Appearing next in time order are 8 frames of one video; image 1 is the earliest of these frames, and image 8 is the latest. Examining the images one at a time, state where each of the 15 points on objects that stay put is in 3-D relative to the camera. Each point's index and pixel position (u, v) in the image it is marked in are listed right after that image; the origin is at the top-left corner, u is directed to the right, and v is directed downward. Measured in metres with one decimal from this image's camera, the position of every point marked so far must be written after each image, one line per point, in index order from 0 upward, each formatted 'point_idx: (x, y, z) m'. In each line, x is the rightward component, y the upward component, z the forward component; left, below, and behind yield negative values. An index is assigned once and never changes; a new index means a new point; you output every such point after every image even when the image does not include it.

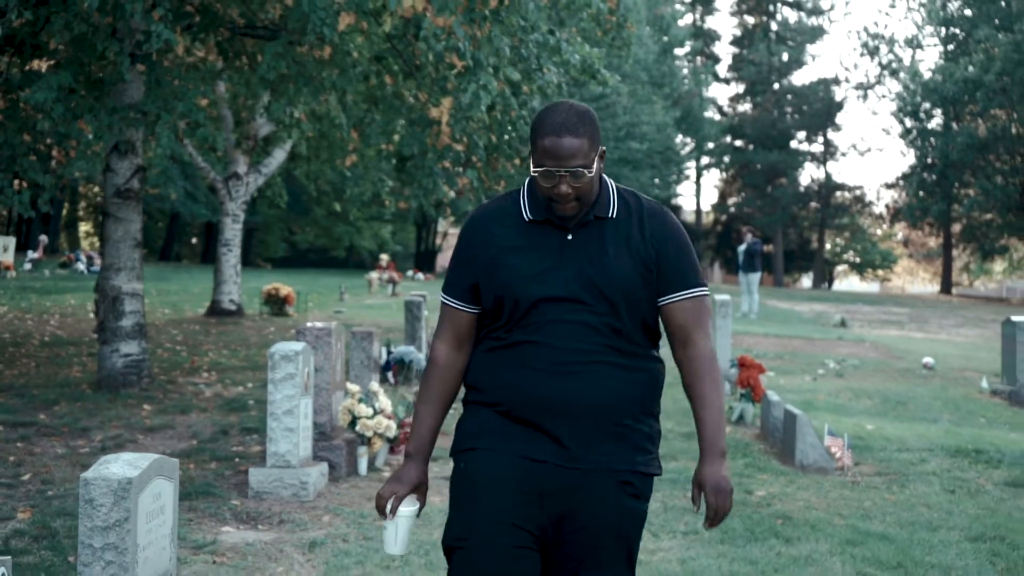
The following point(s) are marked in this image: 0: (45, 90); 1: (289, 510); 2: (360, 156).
0: (-4.2, +1.8, +11.9) m
1: (-1.6, -1.6, +9.6) m
2: (-2.1, +1.9, +18.4) m
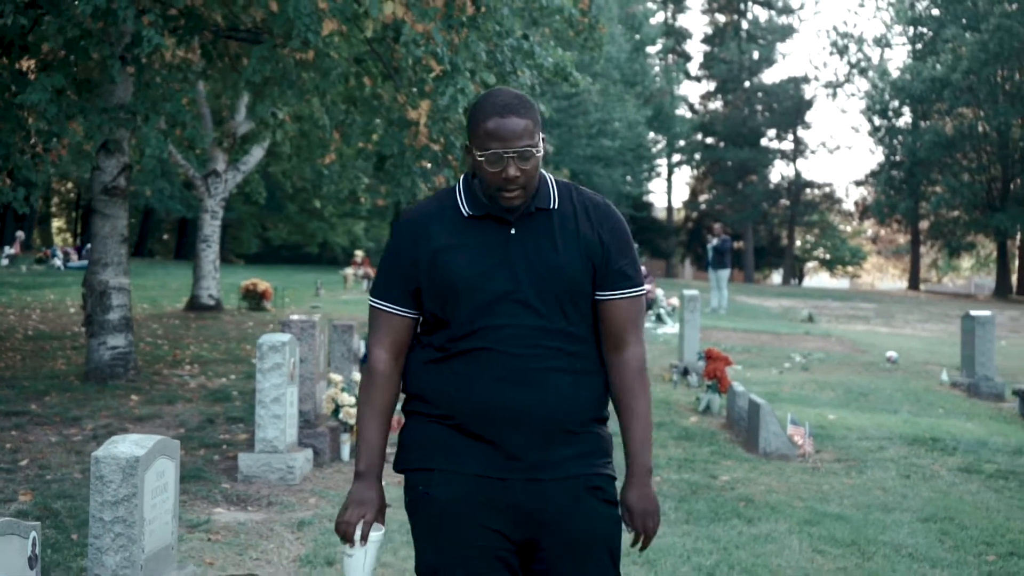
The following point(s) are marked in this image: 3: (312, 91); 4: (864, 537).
0: (-4.4, +1.8, +12.3) m
1: (-1.8, -1.6, +10.2) m
2: (-2.5, +1.9, +18.9) m
3: (-2.2, +2.2, +14.6) m
4: (+2.7, -1.9, +10.1) m
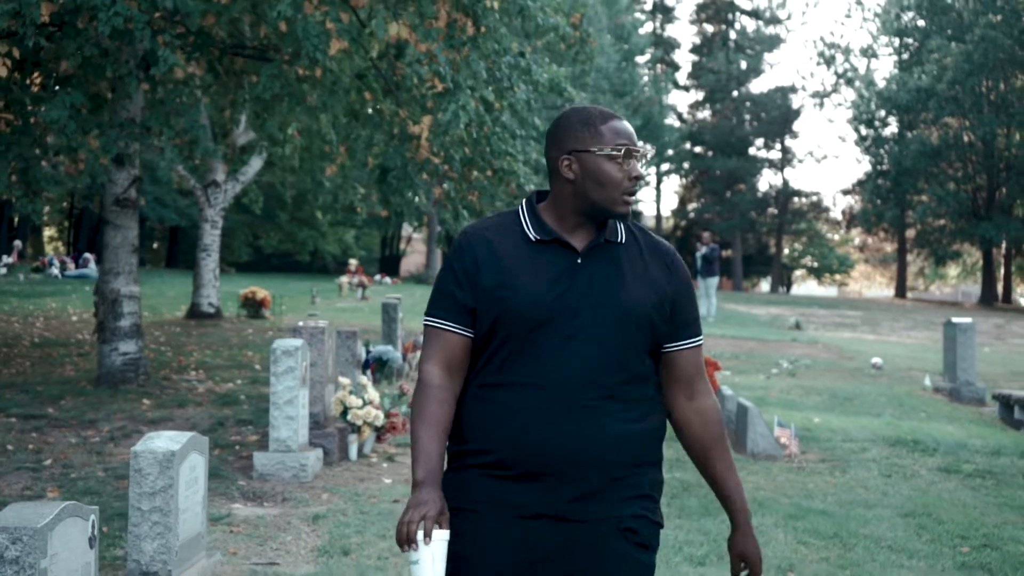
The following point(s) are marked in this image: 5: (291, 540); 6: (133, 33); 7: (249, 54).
0: (-4.4, +1.8, +12.9) m
1: (-1.8, -1.6, +10.7) m
2: (-2.6, +1.8, +19.5) m
3: (-2.3, +2.1, +15.2) m
4: (+2.7, -2.0, +10.7) m
5: (-1.6, -1.8, +9.2) m
6: (-3.6, +2.4, +12.8) m
7: (-3.1, +2.8, +15.6) m
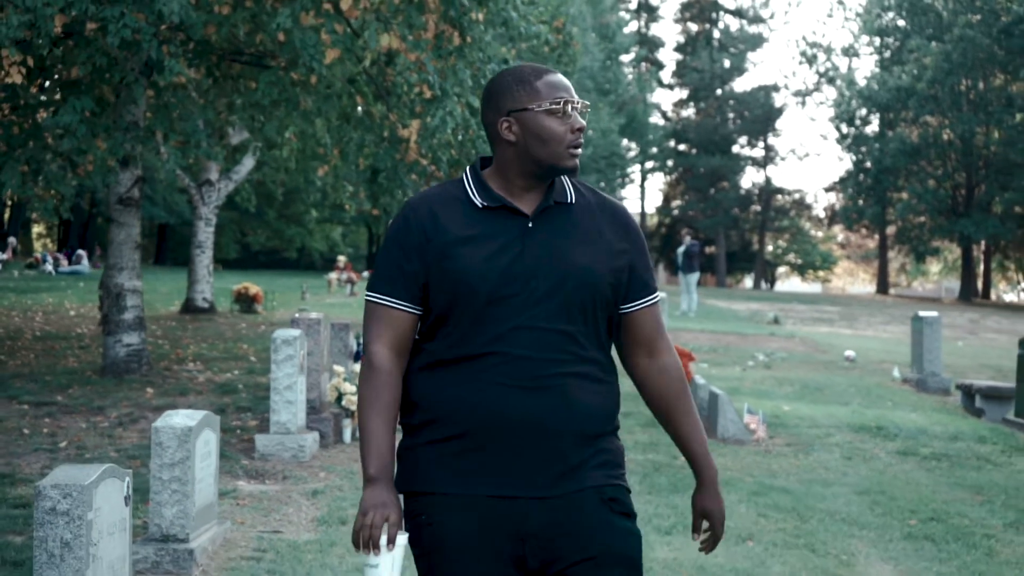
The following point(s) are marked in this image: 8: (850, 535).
0: (-4.6, +1.8, +13.7) m
1: (-1.9, -1.6, +11.6) m
2: (-2.8, +1.9, +20.3) m
3: (-2.4, +2.2, +16.0) m
4: (+2.6, -1.9, +11.6) m
5: (-1.7, -1.7, +10.1) m
6: (-3.8, +2.5, +13.6) m
7: (-3.3, +2.8, +16.4) m
8: (+2.7, -2.0, +10.6) m
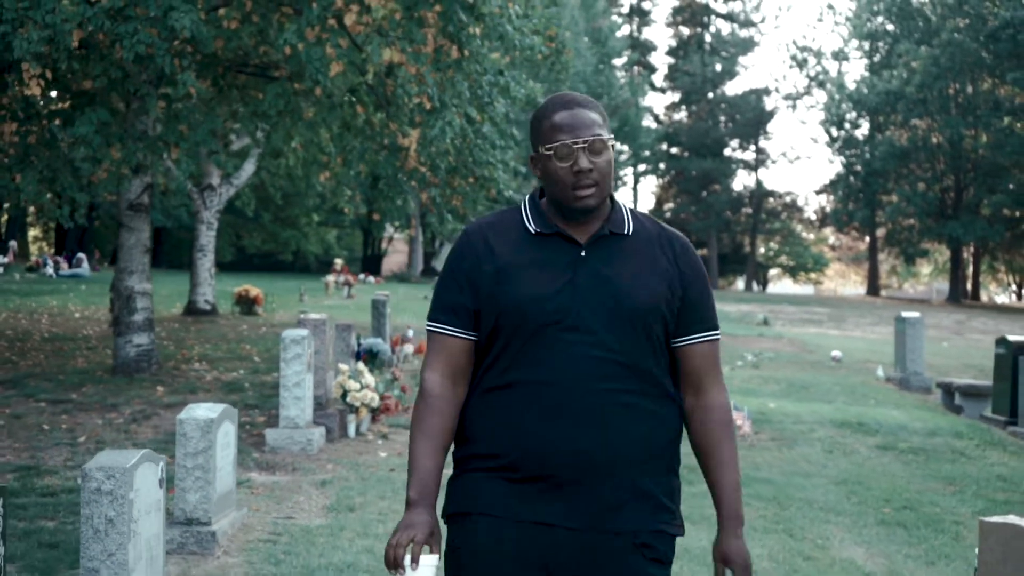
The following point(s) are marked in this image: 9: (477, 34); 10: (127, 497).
0: (-4.6, +1.8, +14.4) m
1: (-2.0, -1.6, +12.2) m
2: (-2.9, +1.9, +21.0) m
3: (-2.5, +2.1, +16.7) m
4: (+2.5, -1.9, +12.3) m
5: (-1.7, -1.7, +10.7) m
6: (-3.8, +2.5, +14.3) m
7: (-3.4, +2.8, +17.1) m
8: (+2.7, -2.0, +11.3) m
9: (-0.4, +2.9, +14.8) m
10: (-2.0, -1.1, +6.7) m
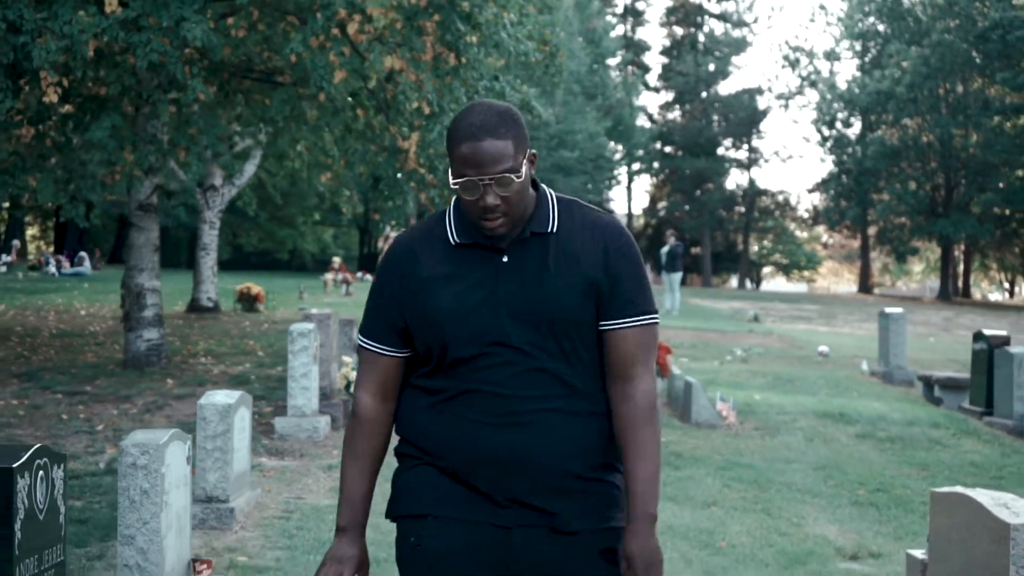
0: (-4.7, +1.8, +15.1) m
1: (-2.0, -1.6, +12.9) m
2: (-2.9, +1.9, +21.7) m
3: (-2.6, +2.2, +17.4) m
4: (+2.5, -1.9, +13.0) m
5: (-1.7, -1.7, +11.4) m
6: (-3.9, +2.5, +15.0) m
7: (-3.4, +2.9, +17.8) m
8: (+2.6, -1.9, +12.0) m
9: (-0.5, +2.9, +15.6) m
10: (-2.0, -1.0, +7.4) m
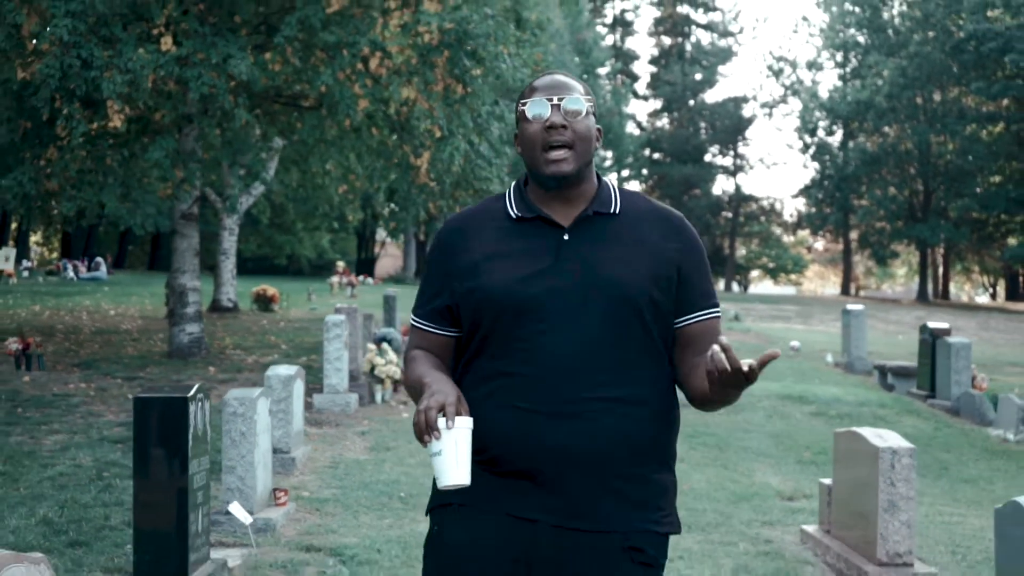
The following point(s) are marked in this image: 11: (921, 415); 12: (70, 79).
0: (-4.7, +1.8, +17.5) m
1: (-2.0, -1.5, +15.4) m
2: (-3.0, +1.9, +24.1) m
3: (-2.6, +2.2, +19.9) m
4: (+2.5, -1.8, +15.5) m
5: (-1.7, -1.6, +13.9) m
6: (-3.9, +2.5, +17.4) m
7: (-3.5, +2.9, +20.2) m
8: (+2.7, -1.9, +14.5) m
9: (-0.5, +2.9, +18.0) m
10: (-1.9, -1.0, +9.9) m
11: (+6.2, -1.9, +19.9) m
12: (-5.6, +2.7, +16.8) m
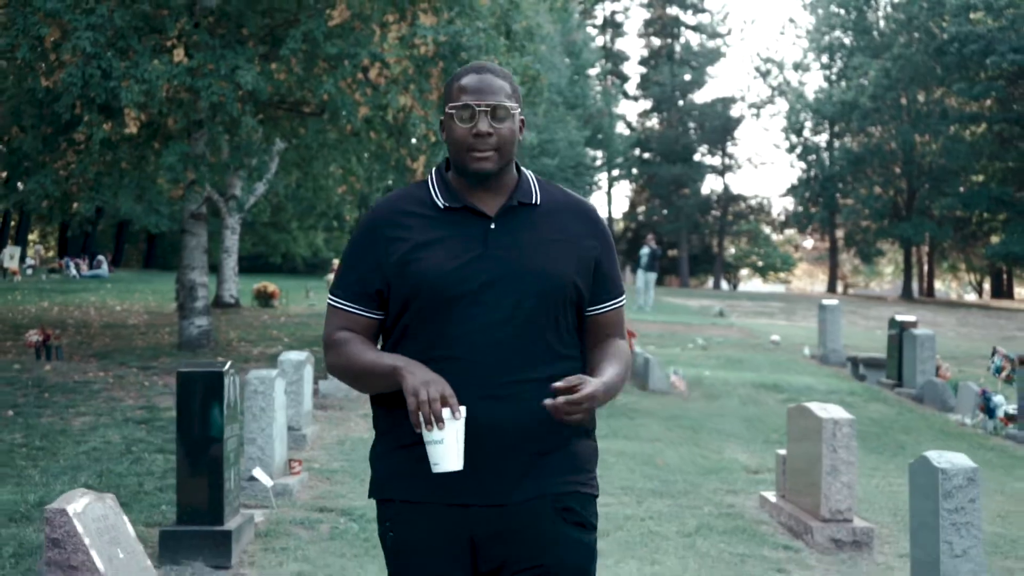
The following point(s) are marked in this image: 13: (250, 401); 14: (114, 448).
0: (-4.8, +1.9, +18.7) m
1: (-2.1, -1.5, +16.6) m
2: (-3.2, +2.0, +25.3) m
3: (-2.7, +2.3, +21.1) m
4: (+2.4, -1.8, +16.8) m
5: (-1.8, -1.6, +15.1) m
6: (-4.1, +2.6, +18.7) m
7: (-3.6, +2.9, +21.5) m
8: (+2.5, -1.8, +15.7) m
9: (-0.6, +3.0, +19.3) m
10: (-2.0, -0.9, +11.1) m
11: (+6.0, -1.8, +21.2) m
12: (-5.8, +2.7, +18.0) m
13: (-2.2, -1.0, +11.1) m
14: (-3.9, -1.6, +13.1) m
